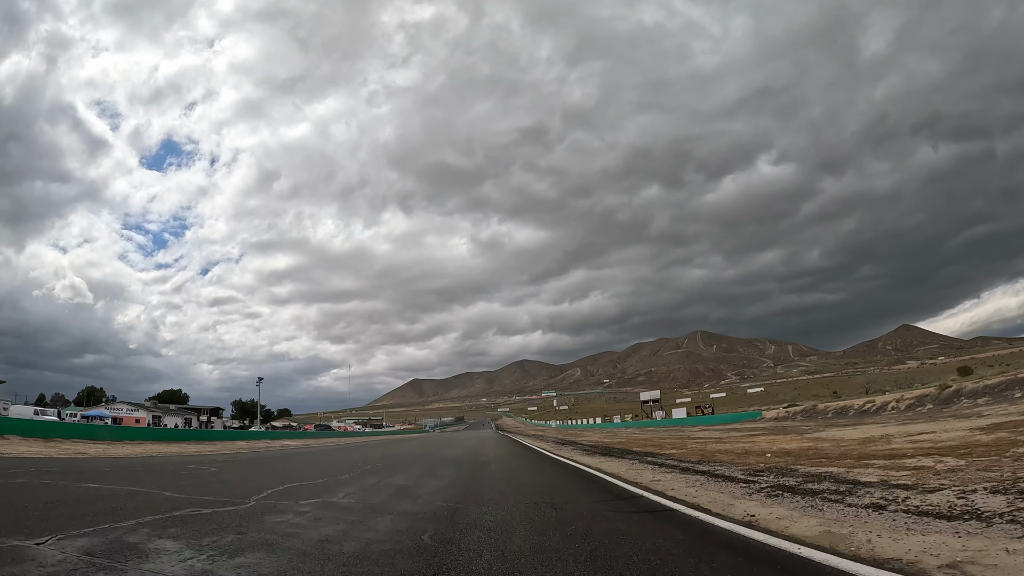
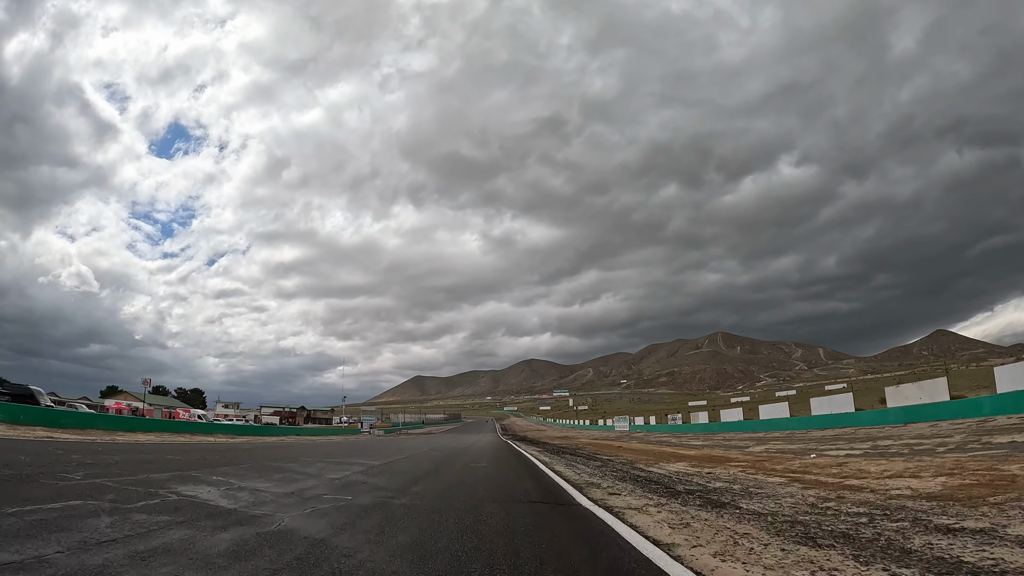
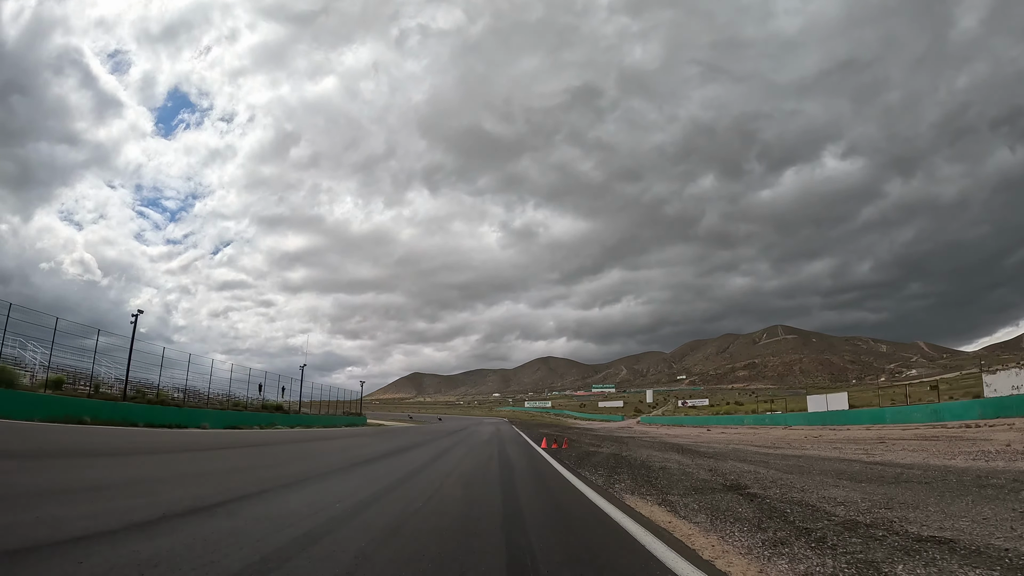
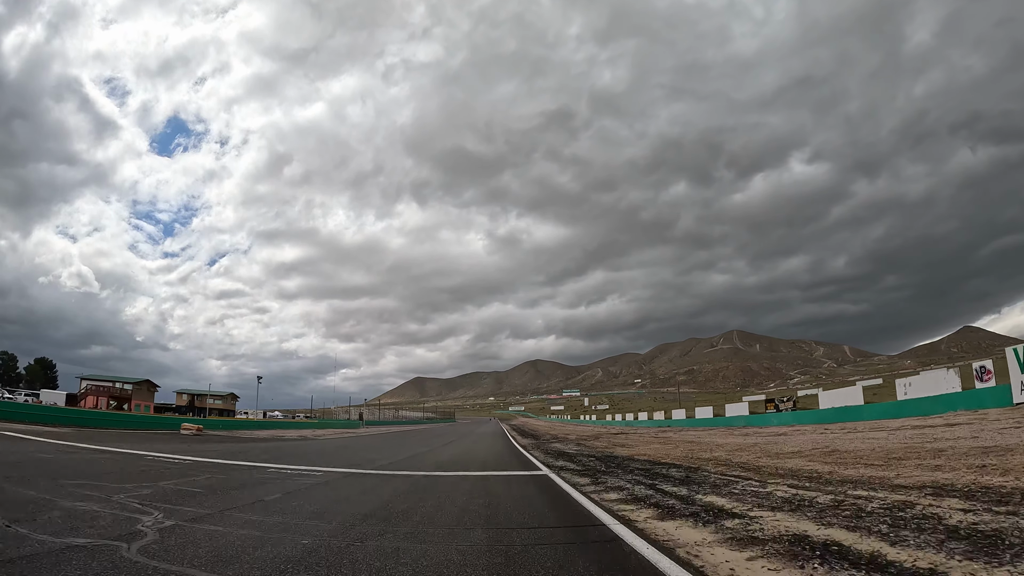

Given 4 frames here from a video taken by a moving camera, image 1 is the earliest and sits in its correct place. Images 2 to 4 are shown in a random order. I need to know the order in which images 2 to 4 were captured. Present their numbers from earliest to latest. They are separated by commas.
2, 4, 3
